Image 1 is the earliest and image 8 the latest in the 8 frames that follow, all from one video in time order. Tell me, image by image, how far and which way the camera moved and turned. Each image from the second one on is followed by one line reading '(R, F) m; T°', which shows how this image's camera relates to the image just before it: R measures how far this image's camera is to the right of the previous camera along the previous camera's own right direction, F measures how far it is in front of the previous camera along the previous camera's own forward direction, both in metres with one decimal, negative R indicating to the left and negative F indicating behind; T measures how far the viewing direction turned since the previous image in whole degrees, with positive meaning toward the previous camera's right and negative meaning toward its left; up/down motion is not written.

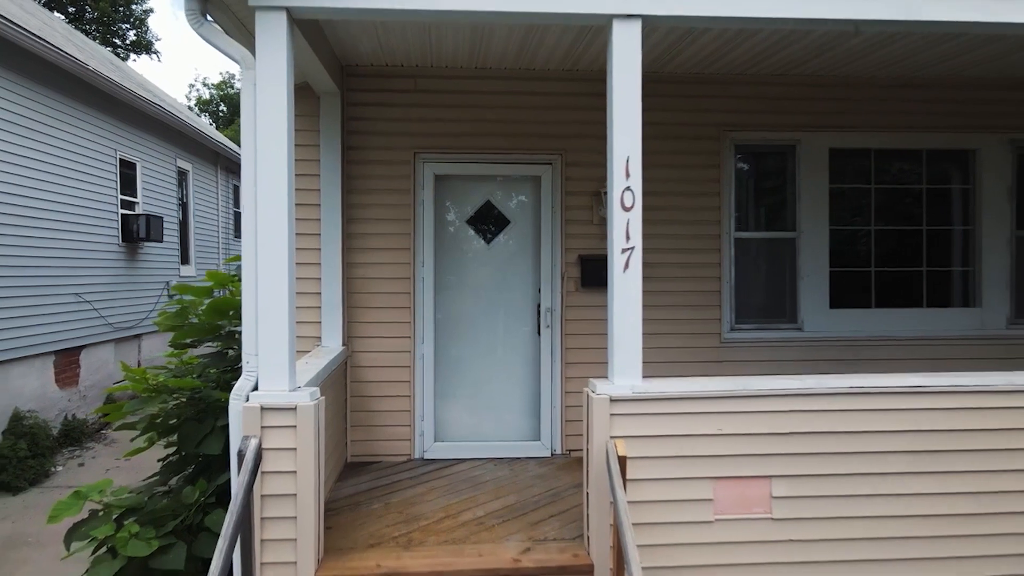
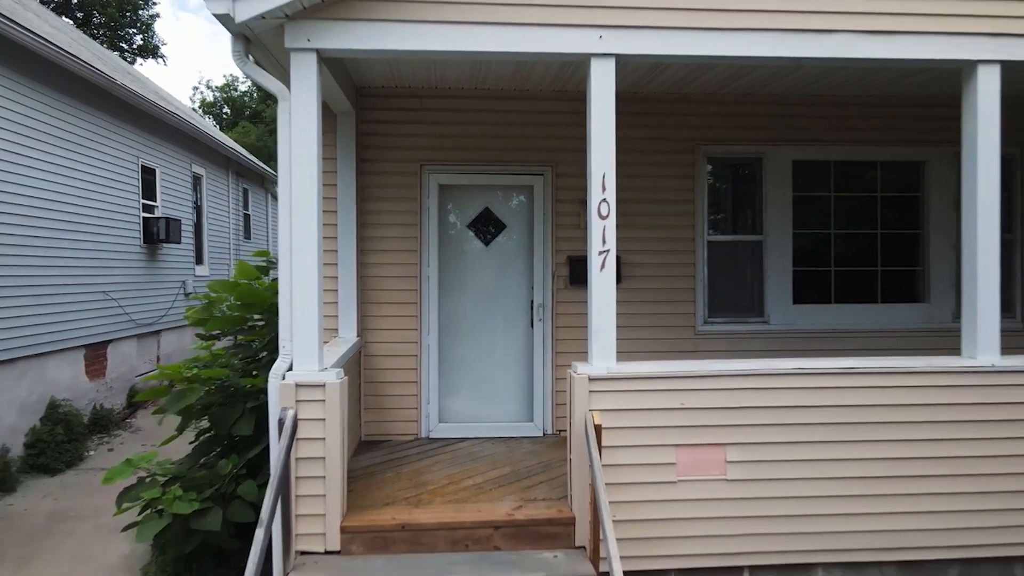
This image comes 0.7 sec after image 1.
(0.0, -0.5) m; 0°
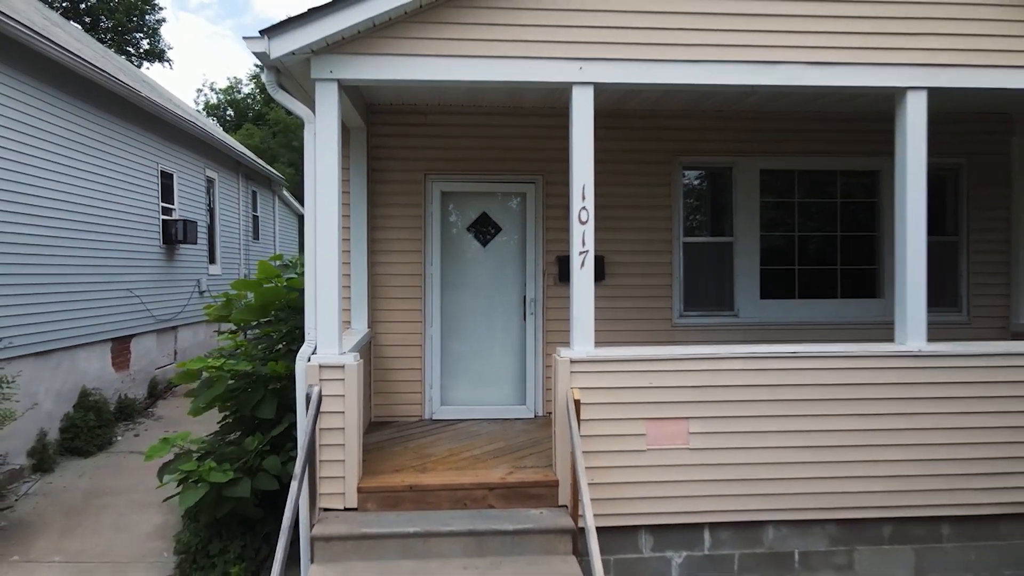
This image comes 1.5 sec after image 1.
(0.0, -0.5) m; 0°
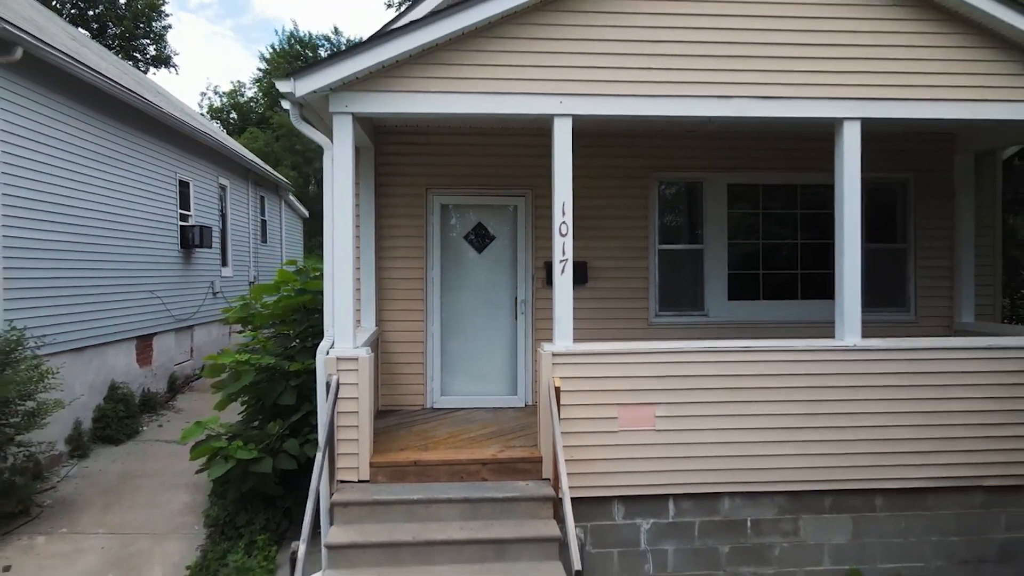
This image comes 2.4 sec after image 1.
(+0.1, -0.6) m; 0°
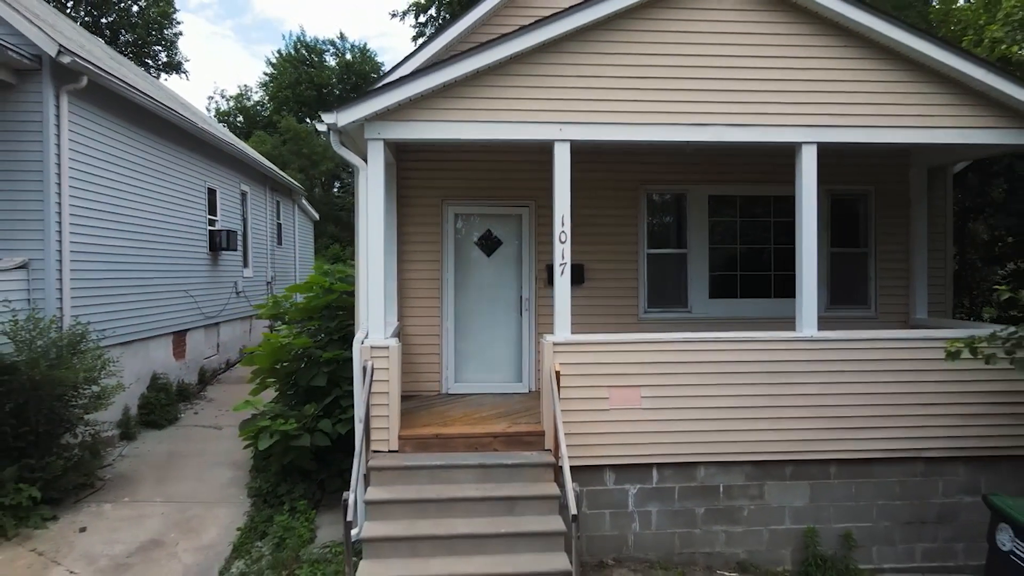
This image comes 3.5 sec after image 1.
(-0.1, -0.8) m; 0°
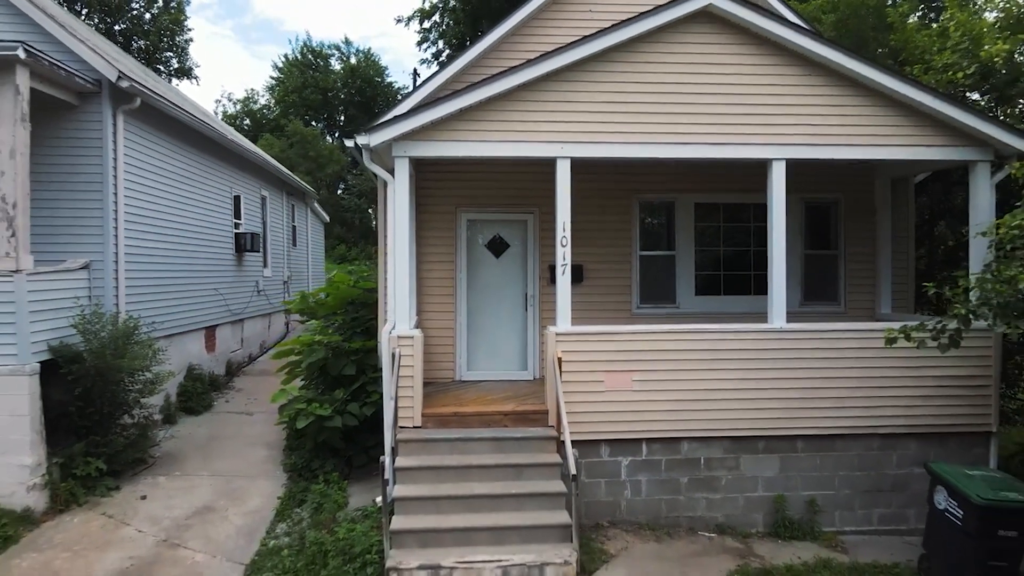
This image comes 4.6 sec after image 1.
(-0.1, -0.8) m; 0°
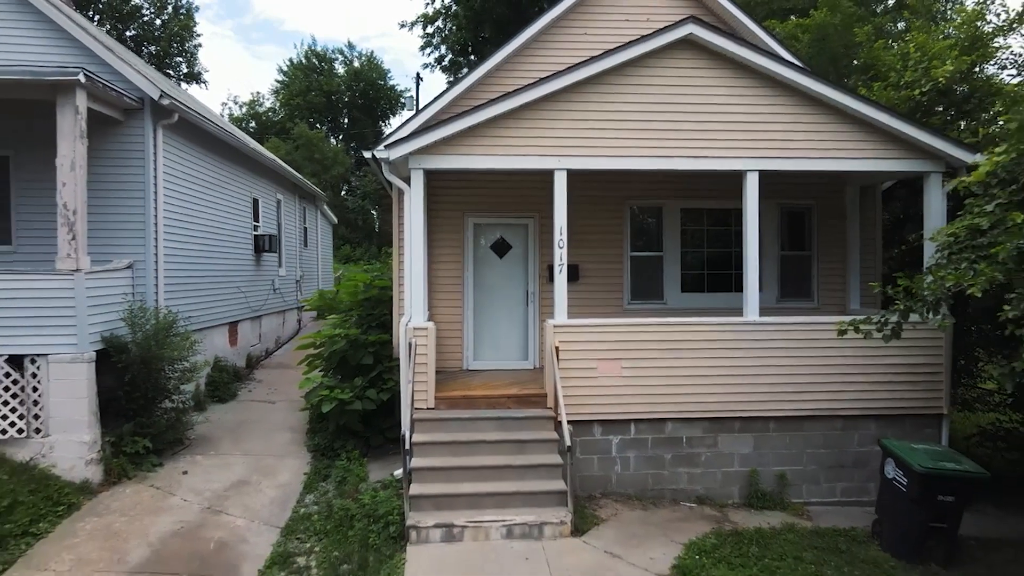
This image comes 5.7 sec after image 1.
(0.0, -0.8) m; 0°
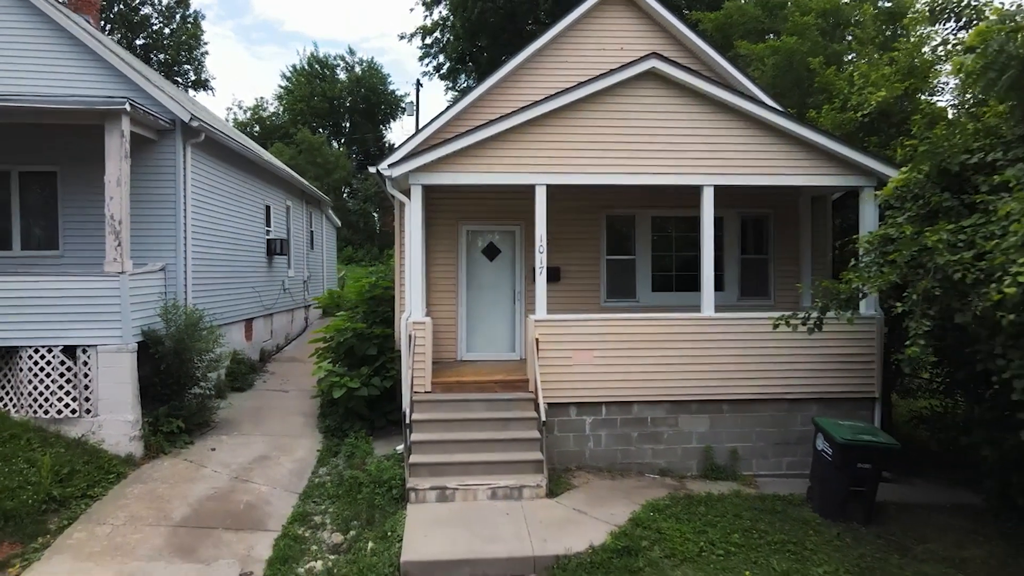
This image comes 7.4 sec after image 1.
(+0.2, -1.0) m; 0°
